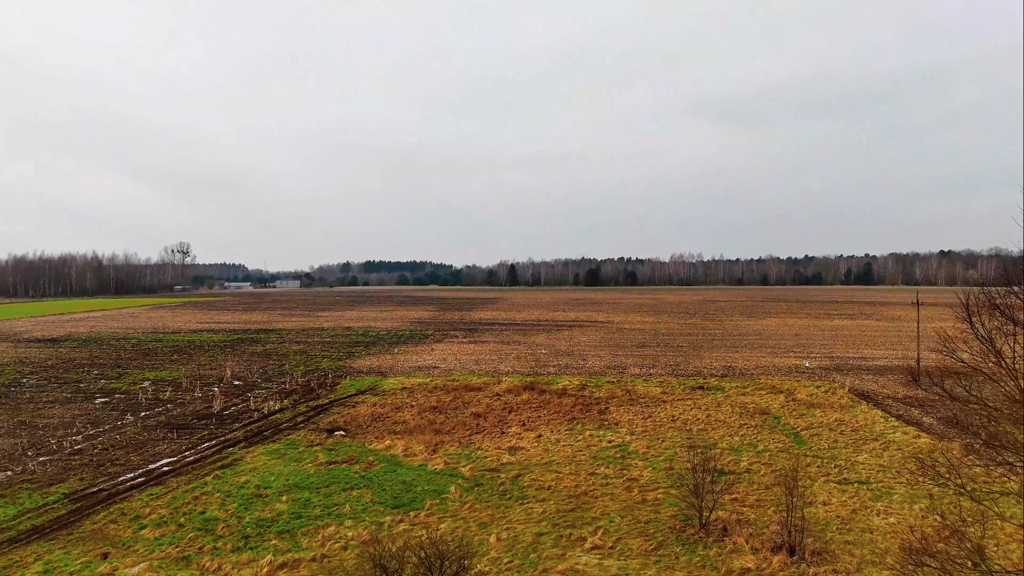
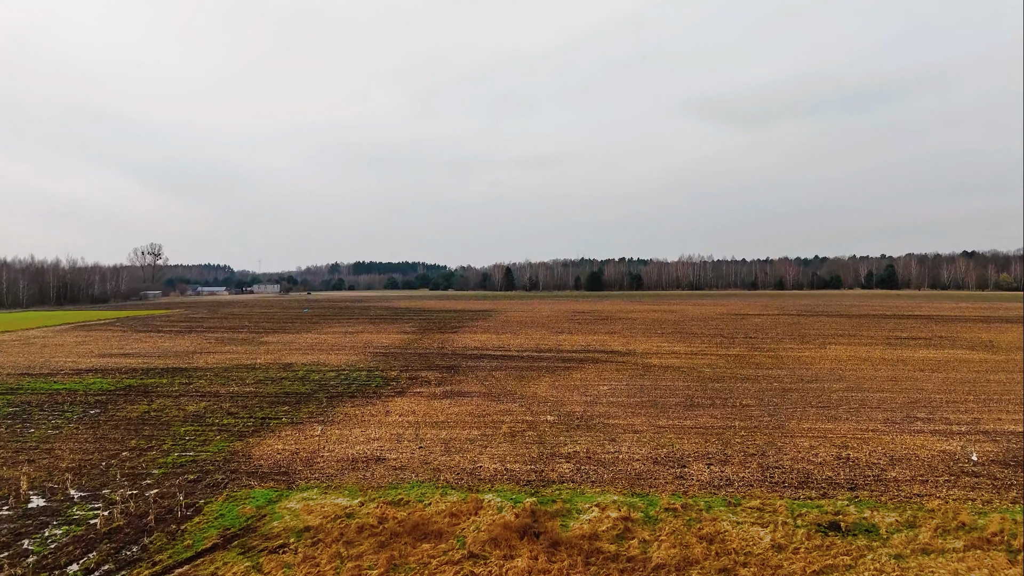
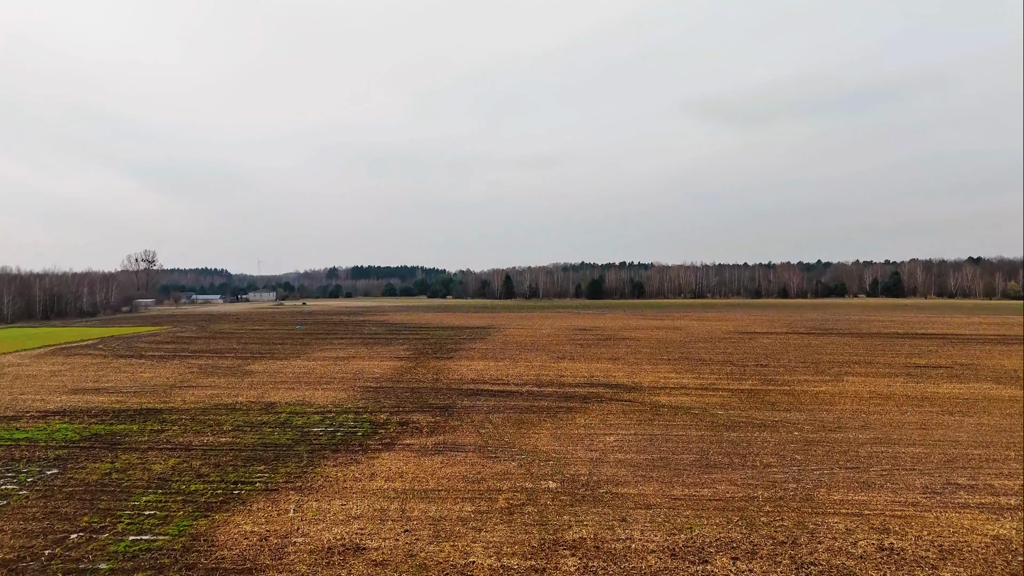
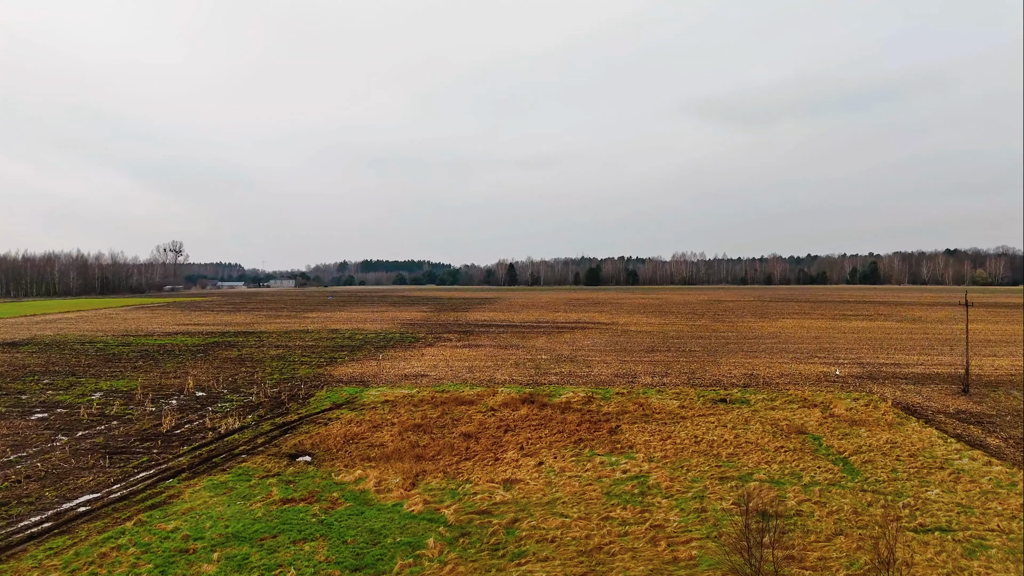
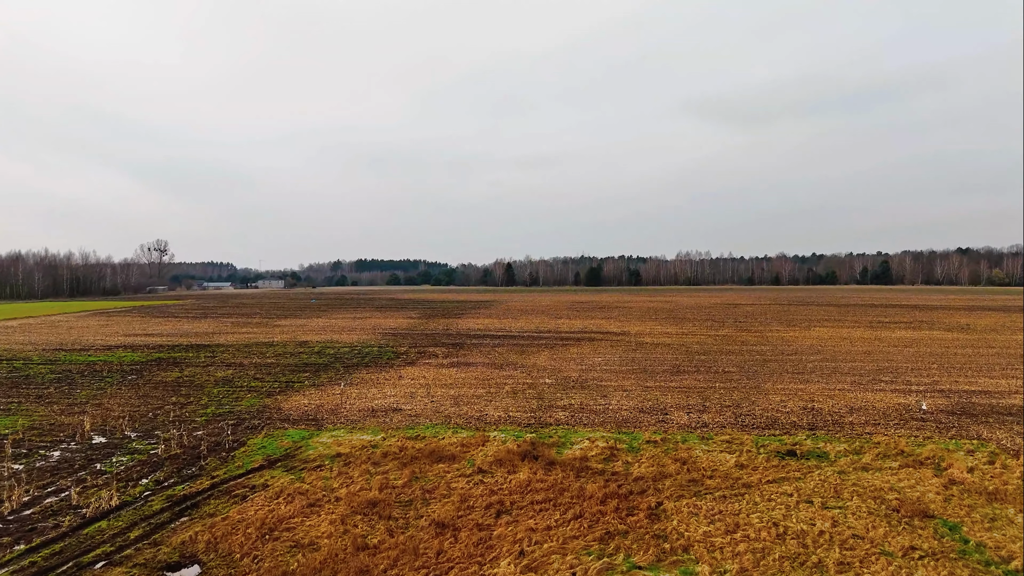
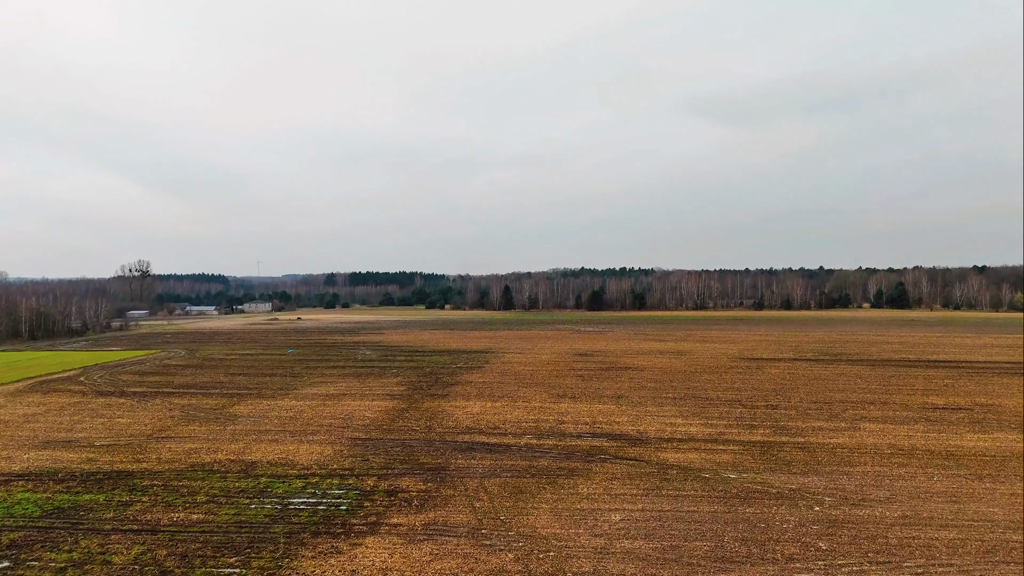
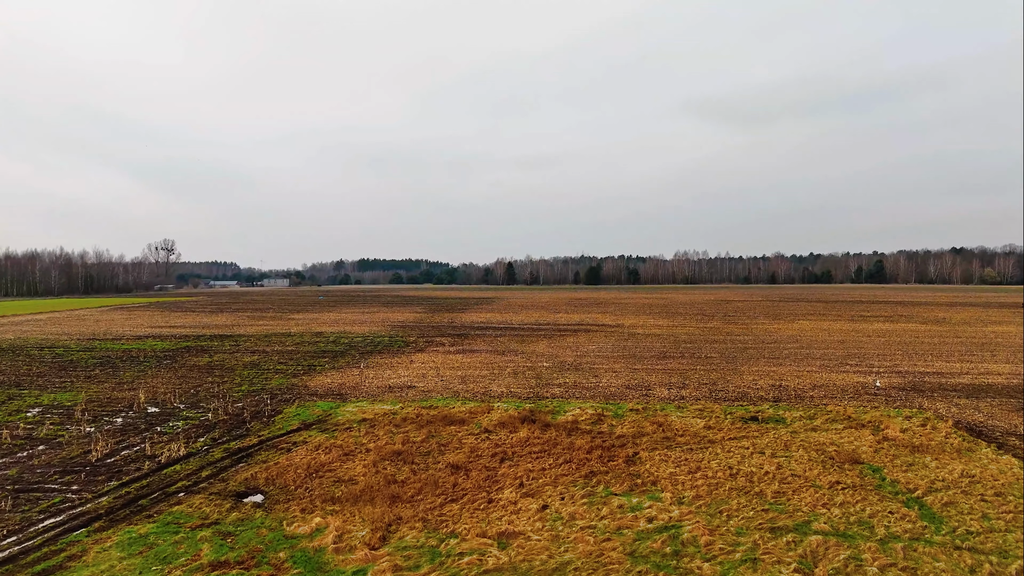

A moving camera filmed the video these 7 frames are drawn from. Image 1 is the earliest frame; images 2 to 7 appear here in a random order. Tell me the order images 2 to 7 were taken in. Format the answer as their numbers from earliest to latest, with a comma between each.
4, 7, 5, 2, 3, 6
